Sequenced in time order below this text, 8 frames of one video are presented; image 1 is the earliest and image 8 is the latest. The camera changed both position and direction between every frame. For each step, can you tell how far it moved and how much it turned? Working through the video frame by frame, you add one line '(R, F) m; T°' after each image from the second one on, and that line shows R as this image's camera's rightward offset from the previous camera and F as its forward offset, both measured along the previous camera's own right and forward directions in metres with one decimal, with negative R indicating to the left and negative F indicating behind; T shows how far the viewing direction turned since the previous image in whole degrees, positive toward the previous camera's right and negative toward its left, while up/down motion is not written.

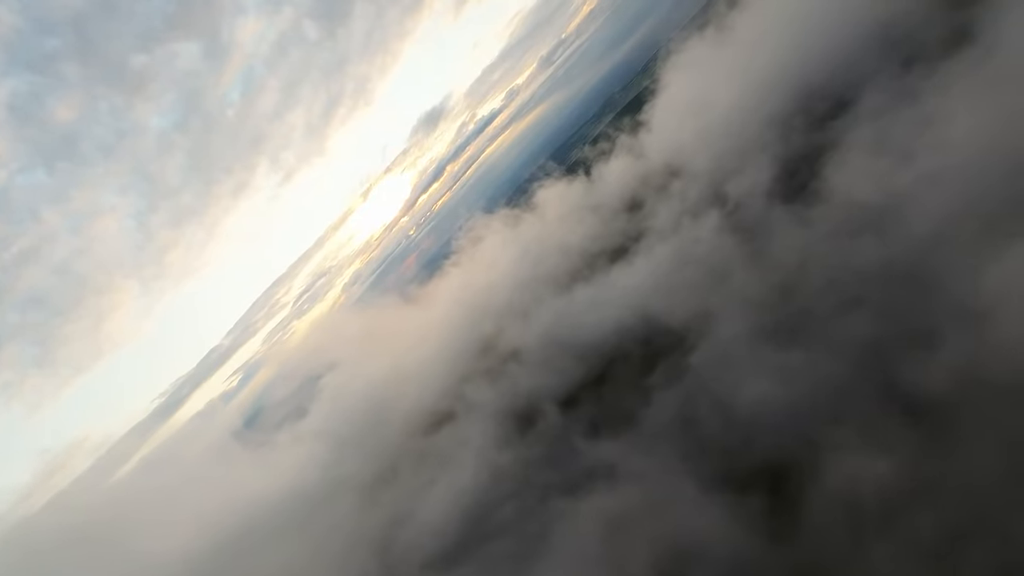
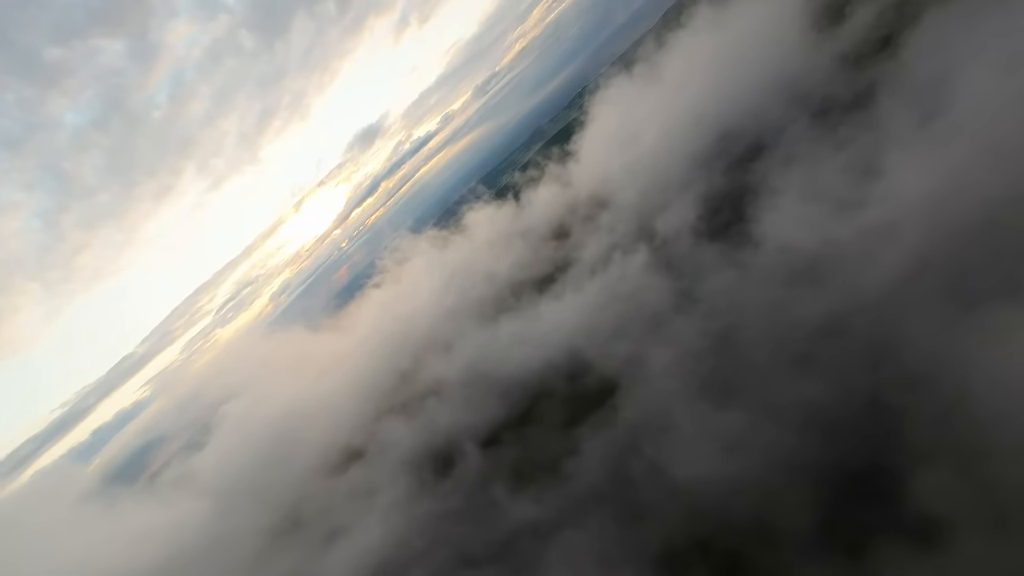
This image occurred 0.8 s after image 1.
(+4.5, +15.4) m; +11°
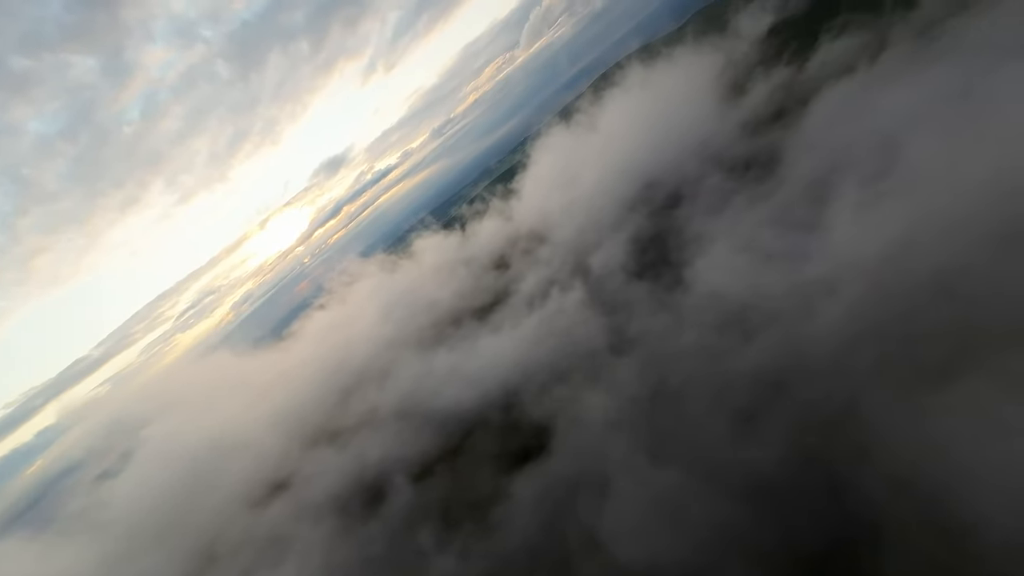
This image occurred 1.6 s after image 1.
(+4.4, +0.6) m; +8°
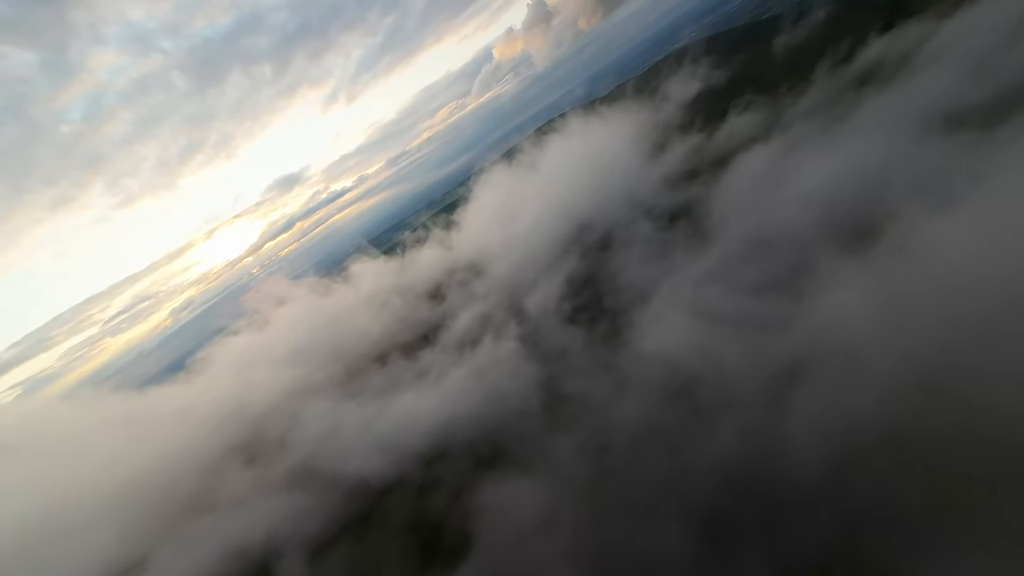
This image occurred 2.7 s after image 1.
(+3.9, +7.3) m; +9°
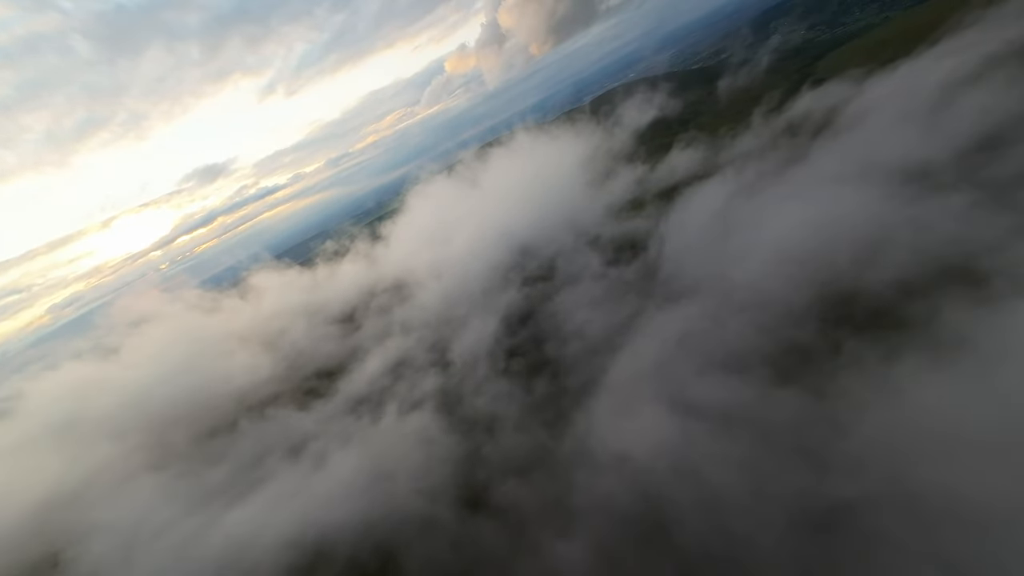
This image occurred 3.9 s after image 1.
(+4.3, +20.3) m; +9°
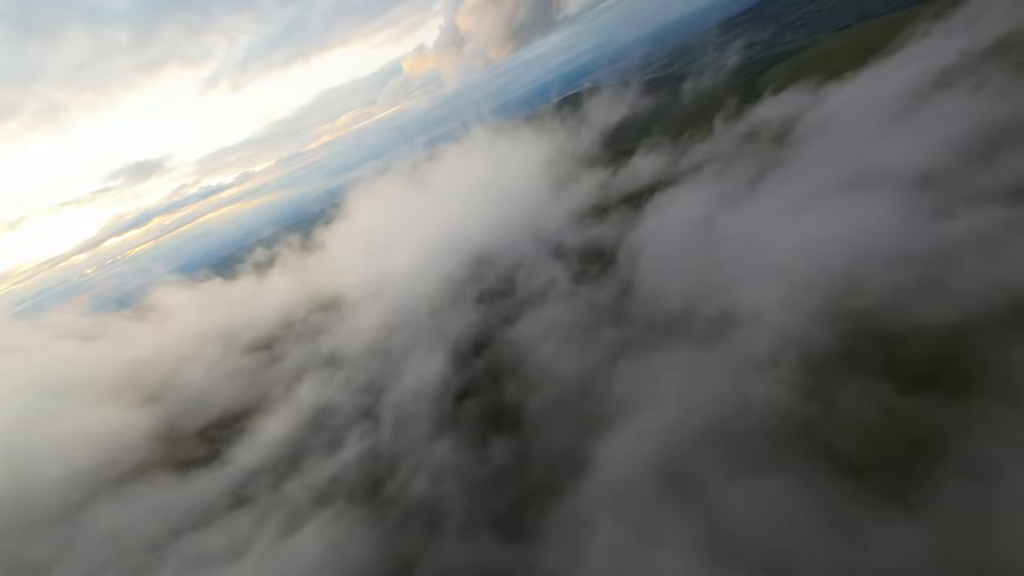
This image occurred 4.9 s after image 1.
(+2.8, +17.8) m; +6°
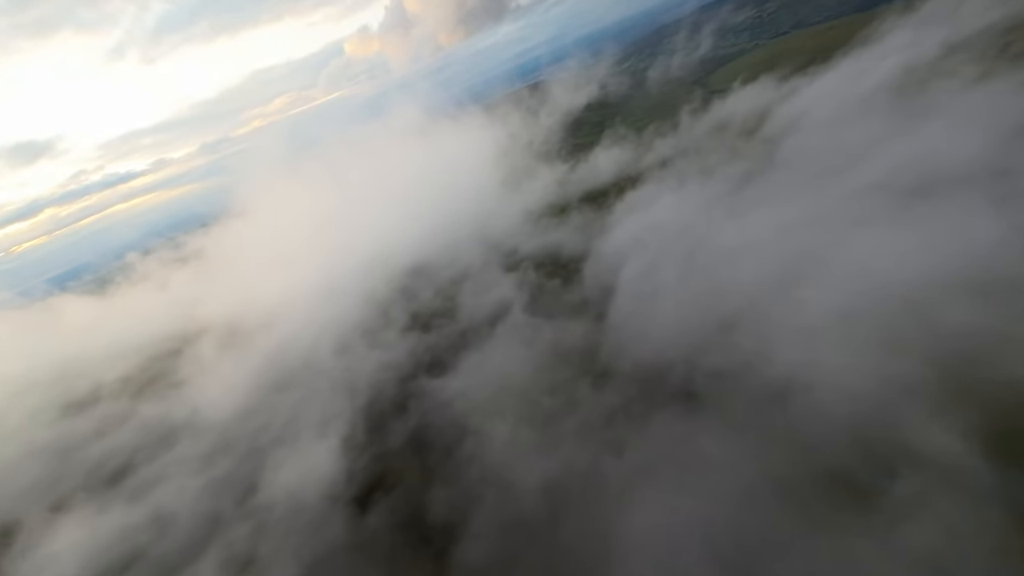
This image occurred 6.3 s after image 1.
(+3.8, +25.5) m; +7°
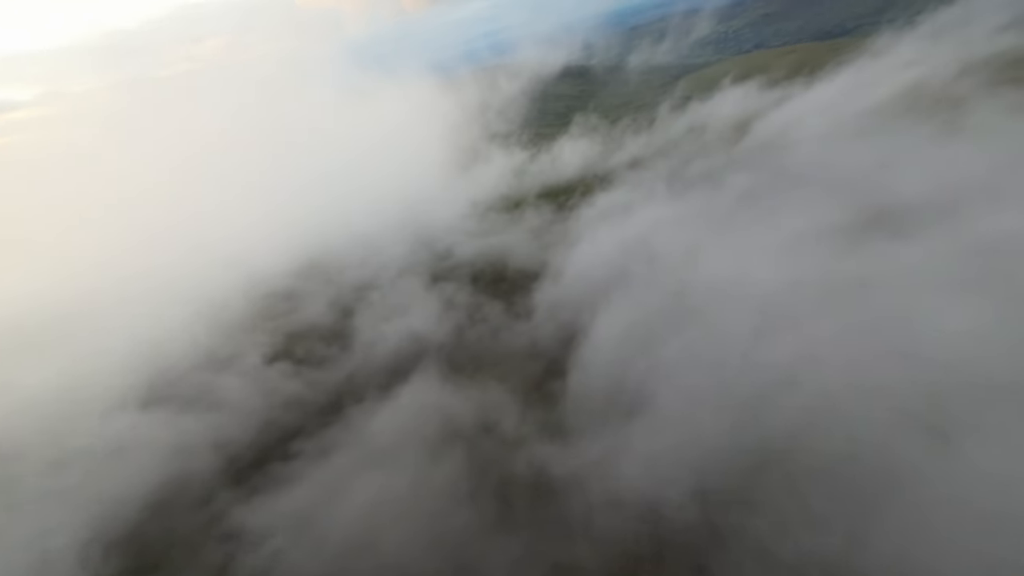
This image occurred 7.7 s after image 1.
(+5.1, +28.5) m; +8°
